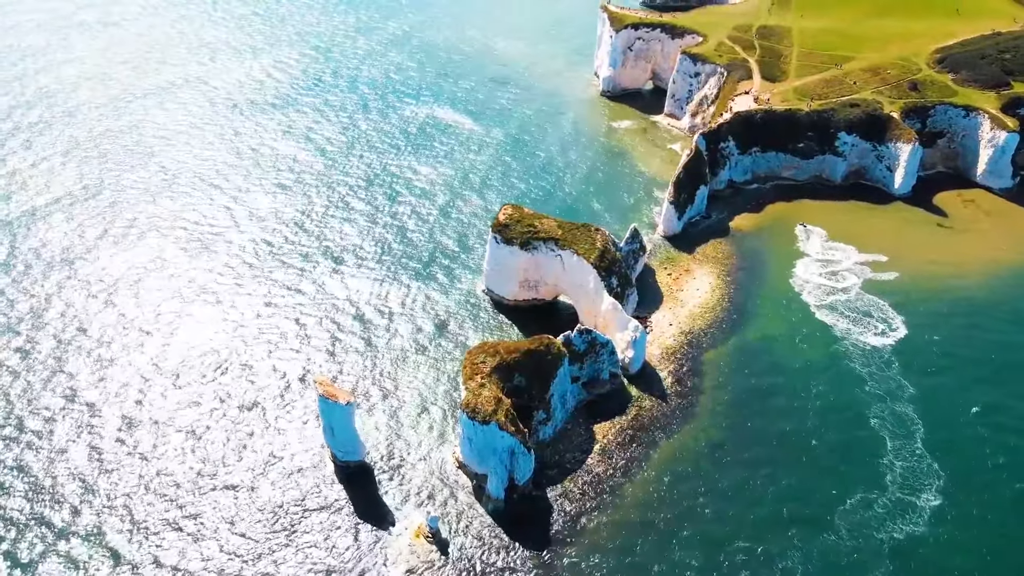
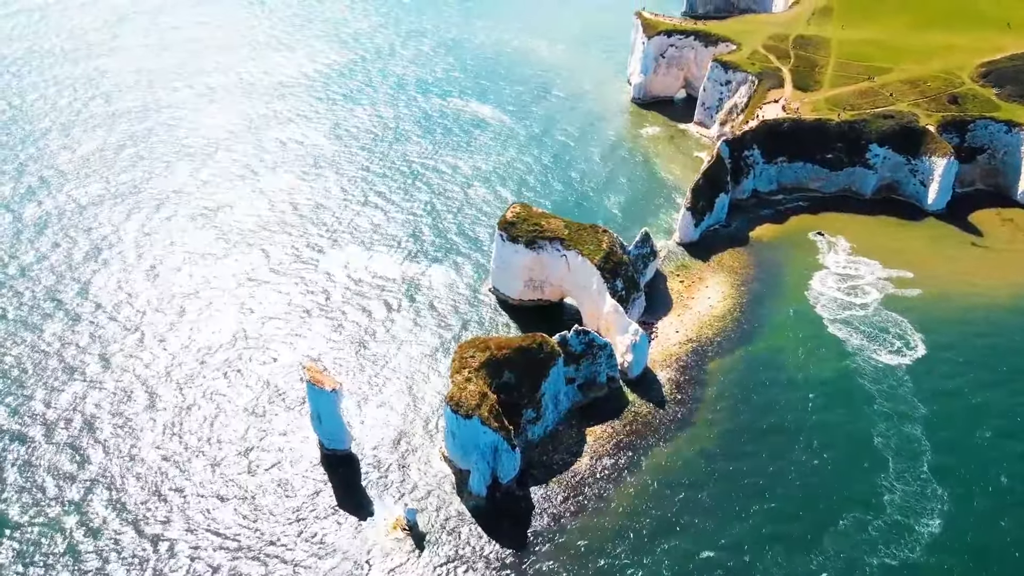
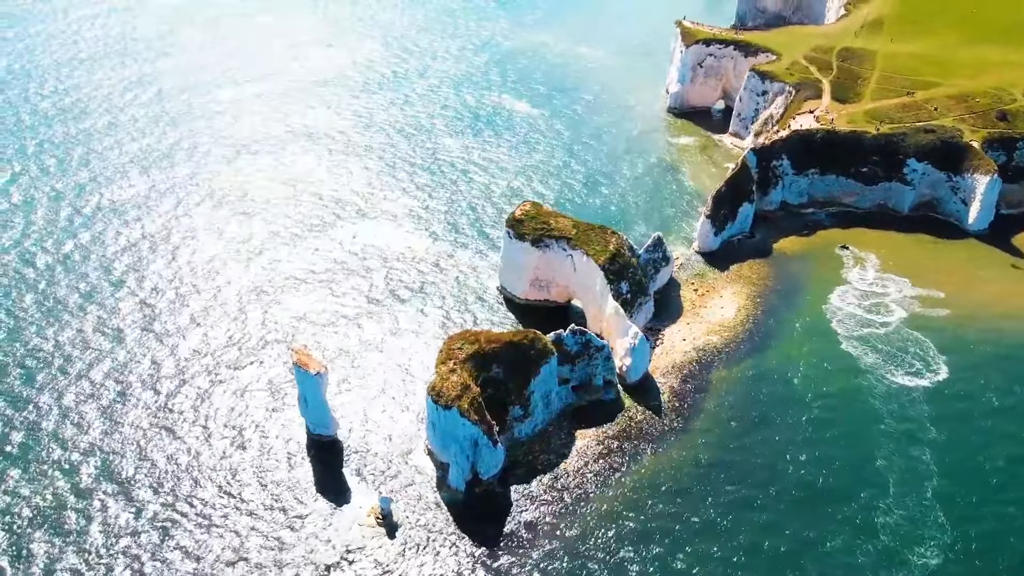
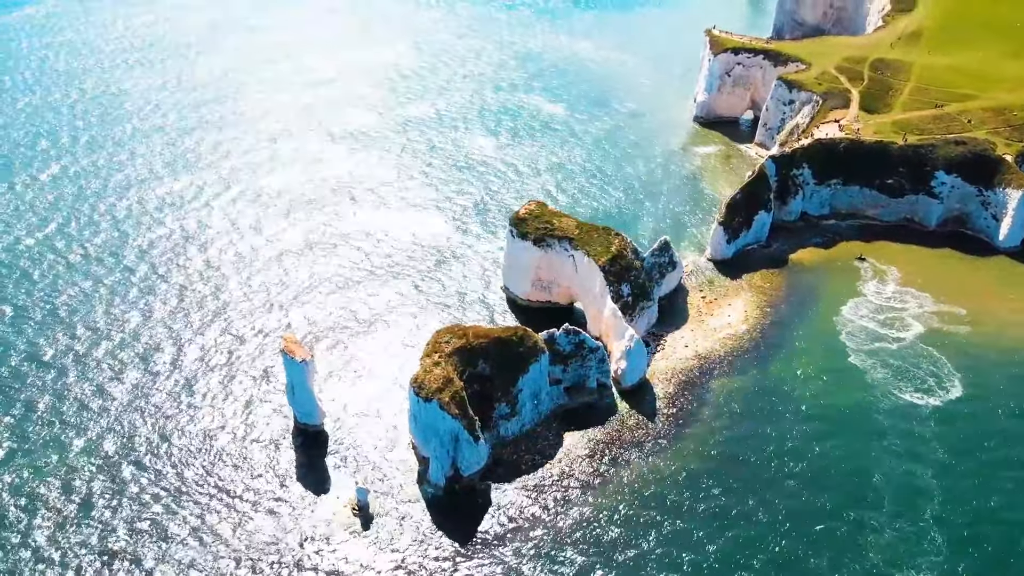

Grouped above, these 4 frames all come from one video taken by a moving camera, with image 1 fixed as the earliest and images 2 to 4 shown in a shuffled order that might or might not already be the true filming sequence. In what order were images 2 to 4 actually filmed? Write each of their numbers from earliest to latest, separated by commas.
2, 3, 4
